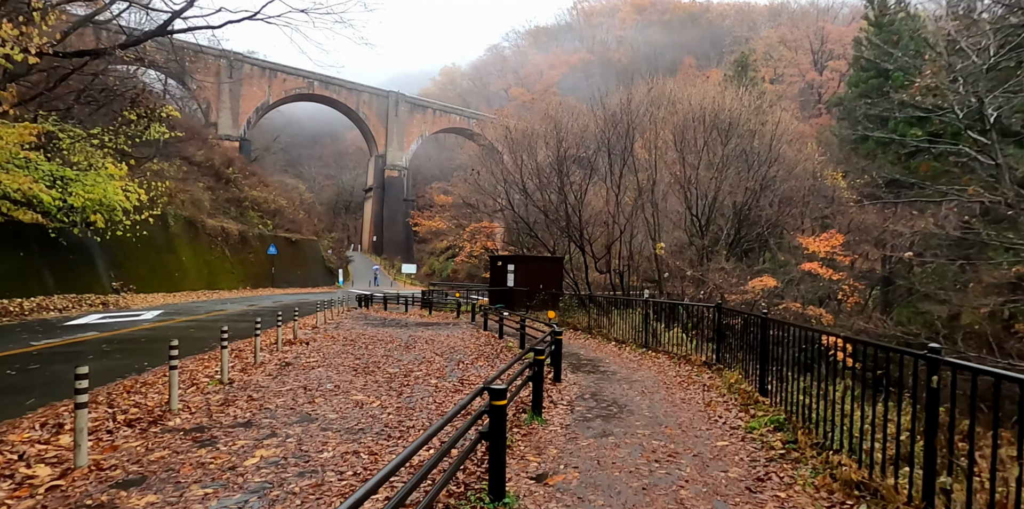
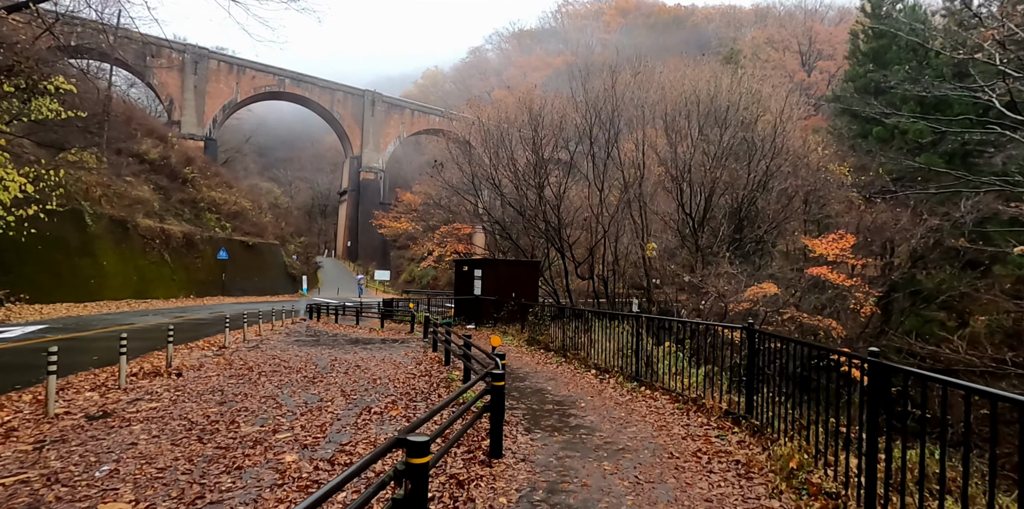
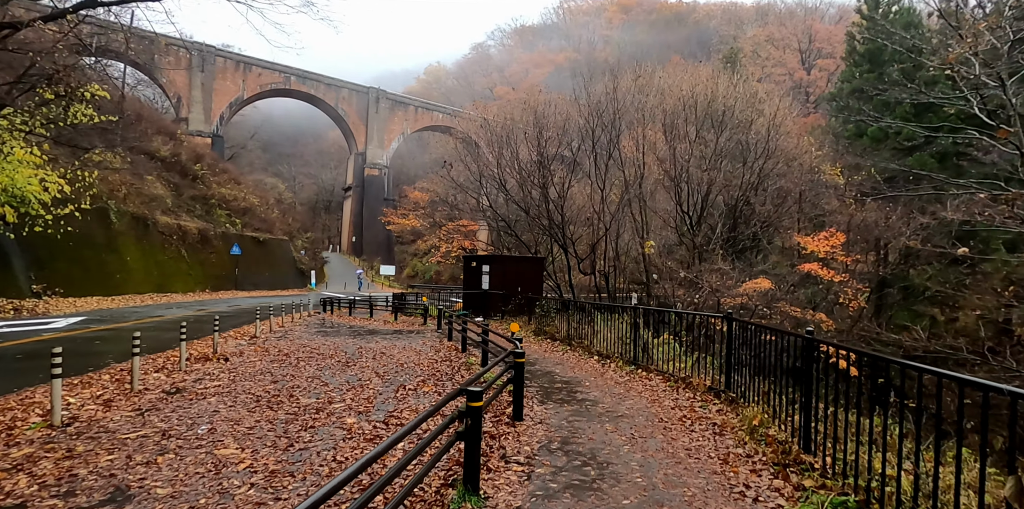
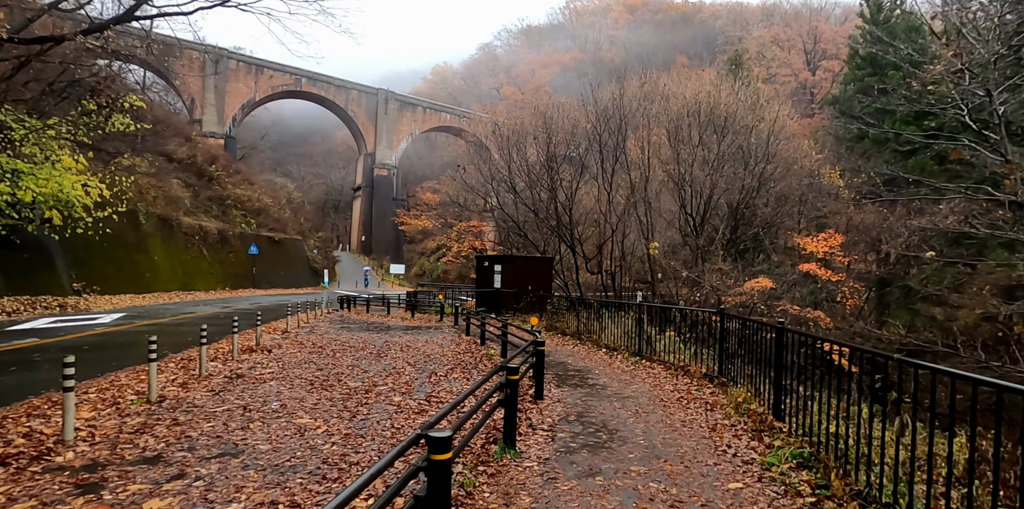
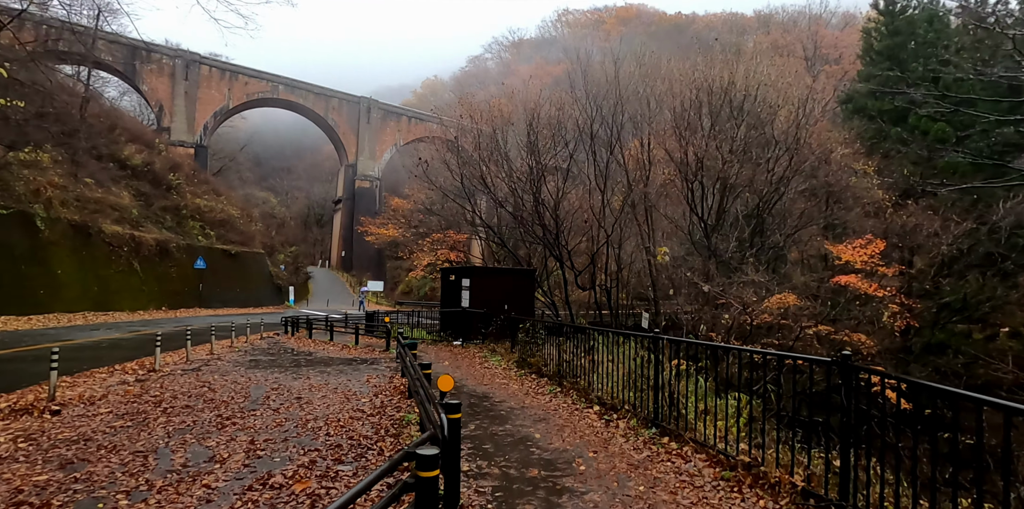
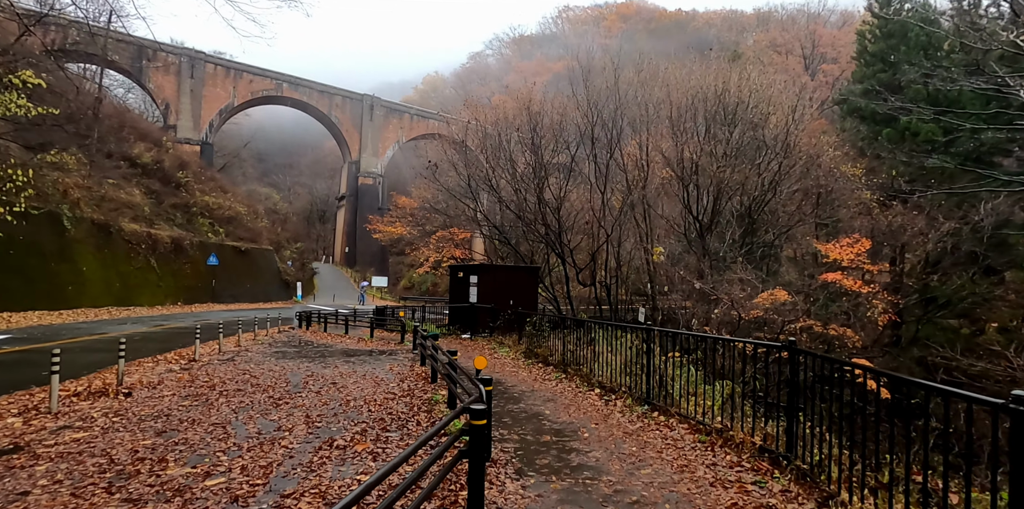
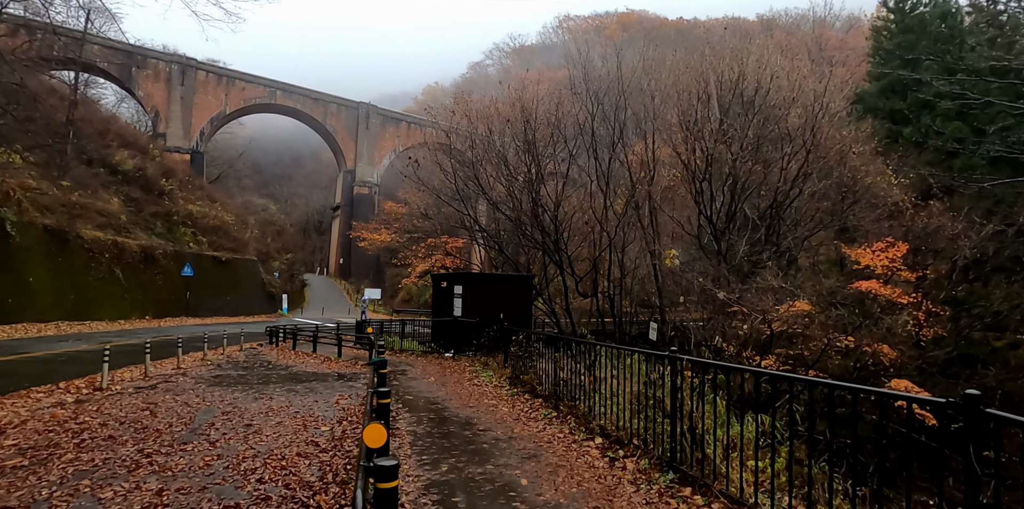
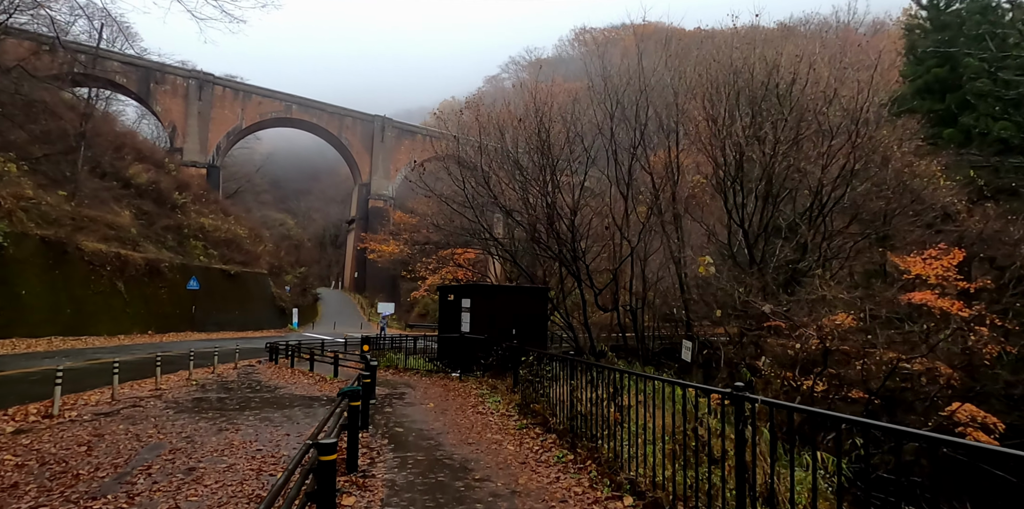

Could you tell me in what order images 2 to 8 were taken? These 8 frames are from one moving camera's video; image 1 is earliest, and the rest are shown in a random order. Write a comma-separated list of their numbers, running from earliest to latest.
4, 3, 2, 6, 5, 7, 8
